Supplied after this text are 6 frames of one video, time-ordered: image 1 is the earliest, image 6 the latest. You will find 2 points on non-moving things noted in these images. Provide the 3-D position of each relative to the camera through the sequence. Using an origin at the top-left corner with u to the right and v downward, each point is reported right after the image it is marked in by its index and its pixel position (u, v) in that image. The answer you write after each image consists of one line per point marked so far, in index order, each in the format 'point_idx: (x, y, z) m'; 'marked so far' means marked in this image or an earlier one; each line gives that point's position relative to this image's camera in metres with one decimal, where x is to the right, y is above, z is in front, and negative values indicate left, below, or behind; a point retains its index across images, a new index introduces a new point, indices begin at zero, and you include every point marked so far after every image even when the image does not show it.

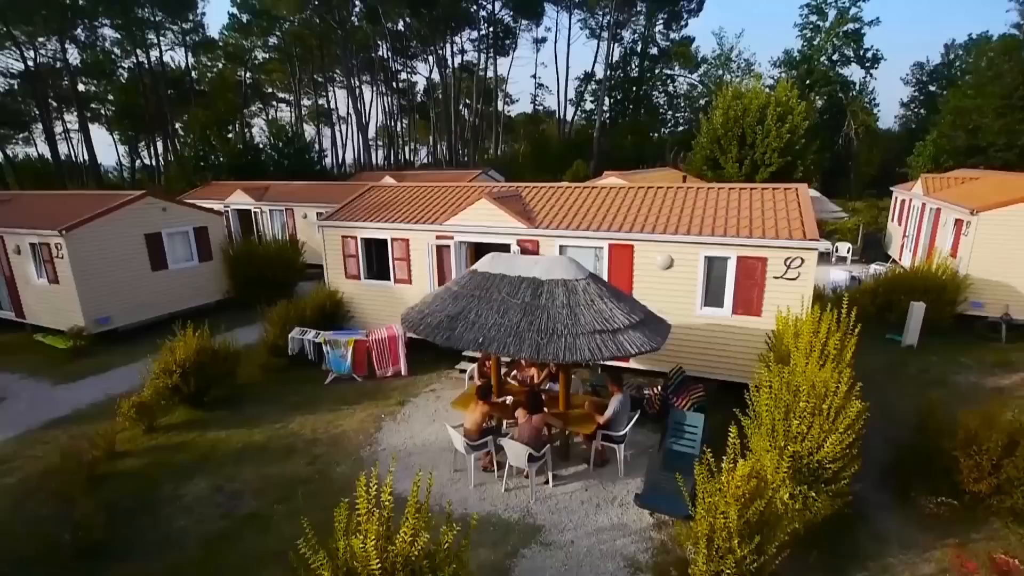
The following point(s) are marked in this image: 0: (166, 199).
0: (-8.9, +2.3, +13.7) m
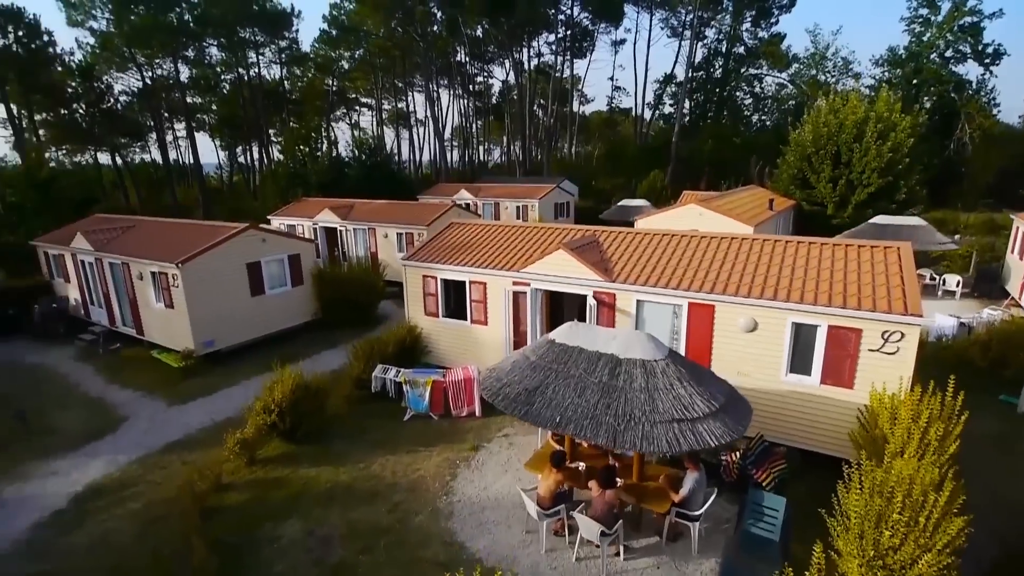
0: (-6.9, +1.6, +14.8) m
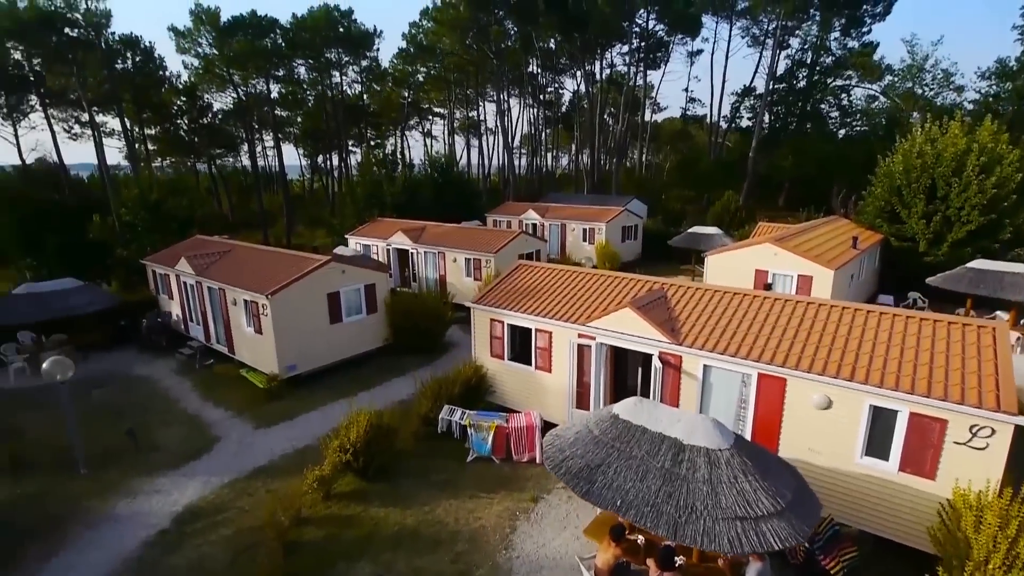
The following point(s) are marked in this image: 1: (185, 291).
0: (-5.0, +0.8, +15.8) m
1: (-11.1, -0.1, +18.1) m
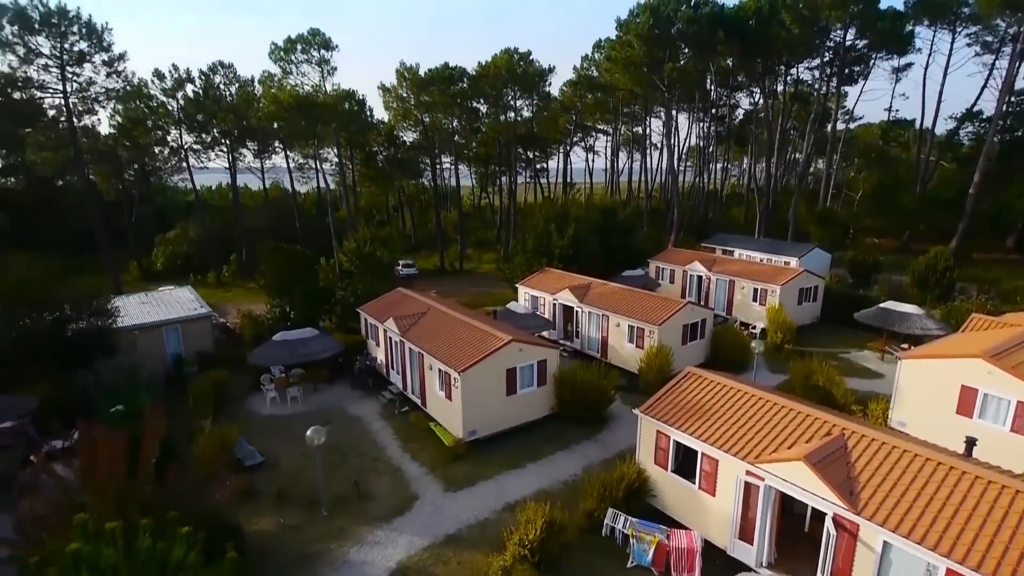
0: (+0.3, -1.8, +17.7) m
1: (-4.9, -2.2, +21.6) m
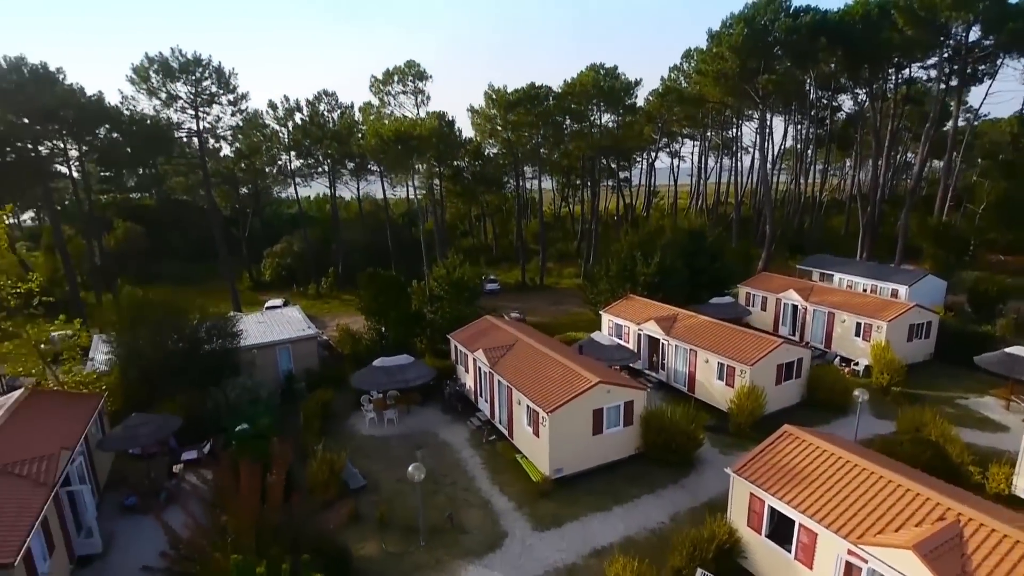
0: (+3.3, -3.2, +17.9) m
1: (-1.4, -3.6, +22.5) m
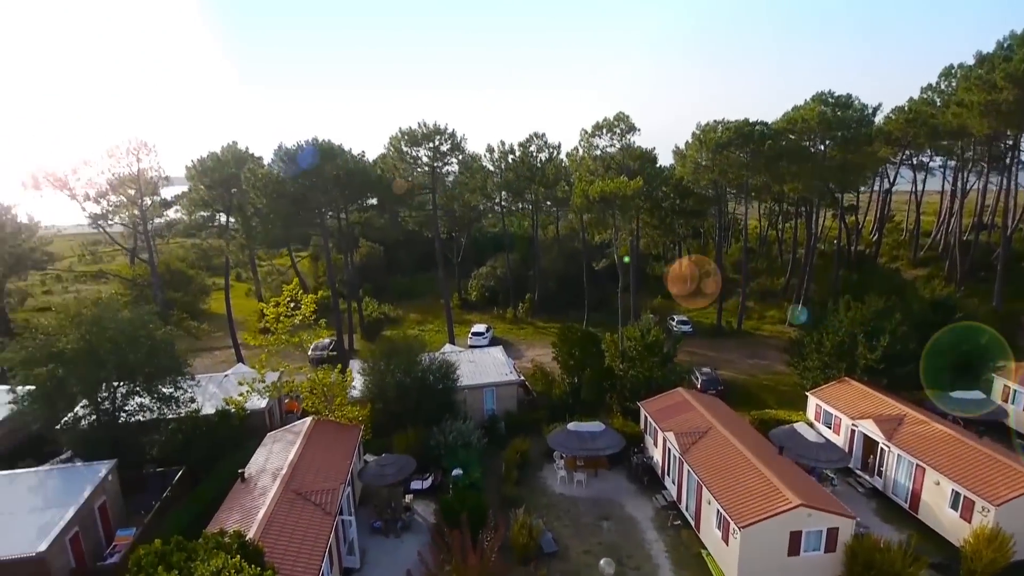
0: (+9.6, -7.0, +17.2) m
1: (+6.8, -7.1, +23.1) m
